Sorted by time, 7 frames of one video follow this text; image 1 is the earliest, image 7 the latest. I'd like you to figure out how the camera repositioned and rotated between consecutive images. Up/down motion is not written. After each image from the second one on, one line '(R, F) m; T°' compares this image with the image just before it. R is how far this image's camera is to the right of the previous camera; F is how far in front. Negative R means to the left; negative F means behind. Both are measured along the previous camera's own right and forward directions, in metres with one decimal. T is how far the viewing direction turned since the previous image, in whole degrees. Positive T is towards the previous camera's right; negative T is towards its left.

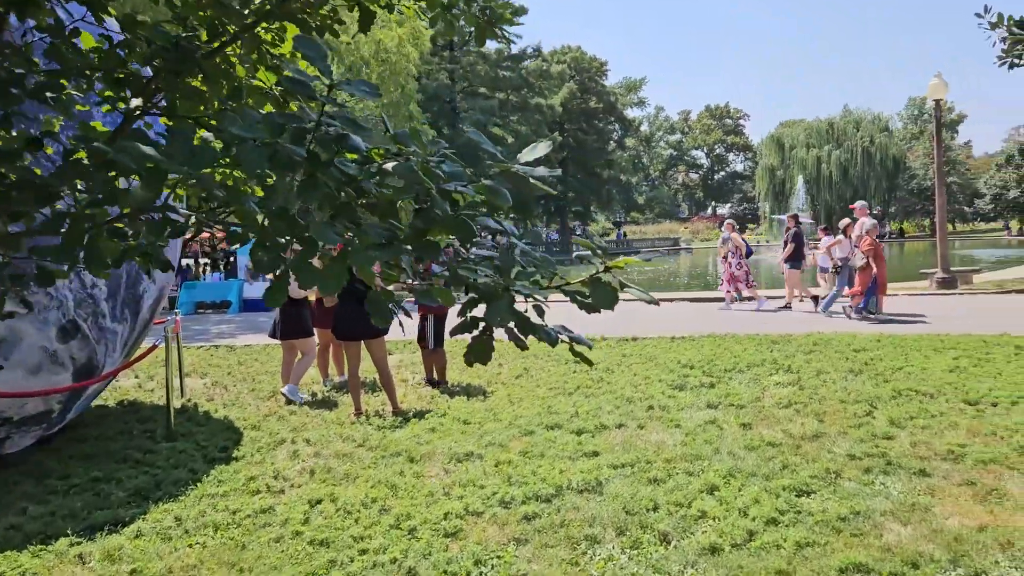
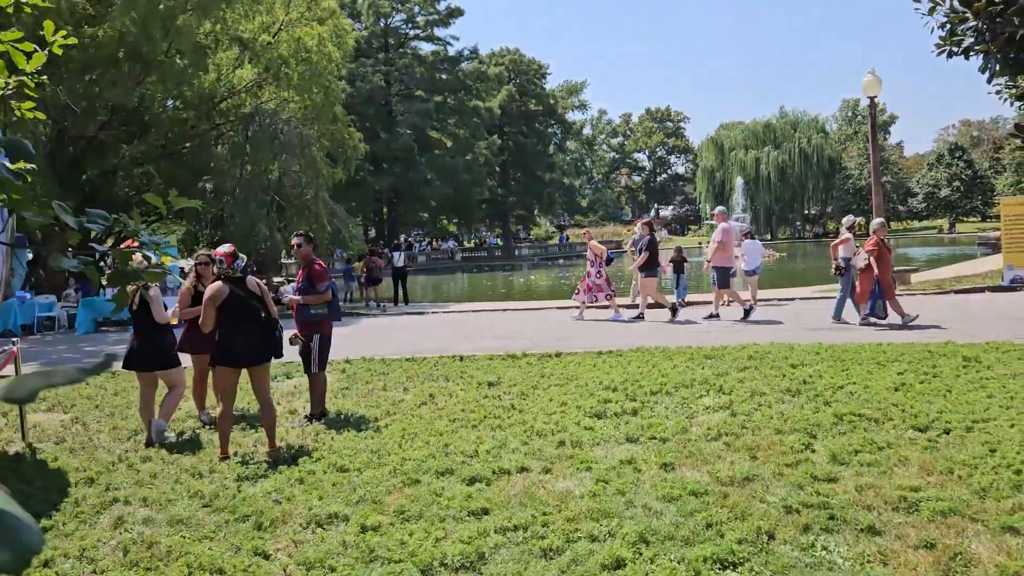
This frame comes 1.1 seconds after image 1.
(+0.5, +1.0) m; +4°
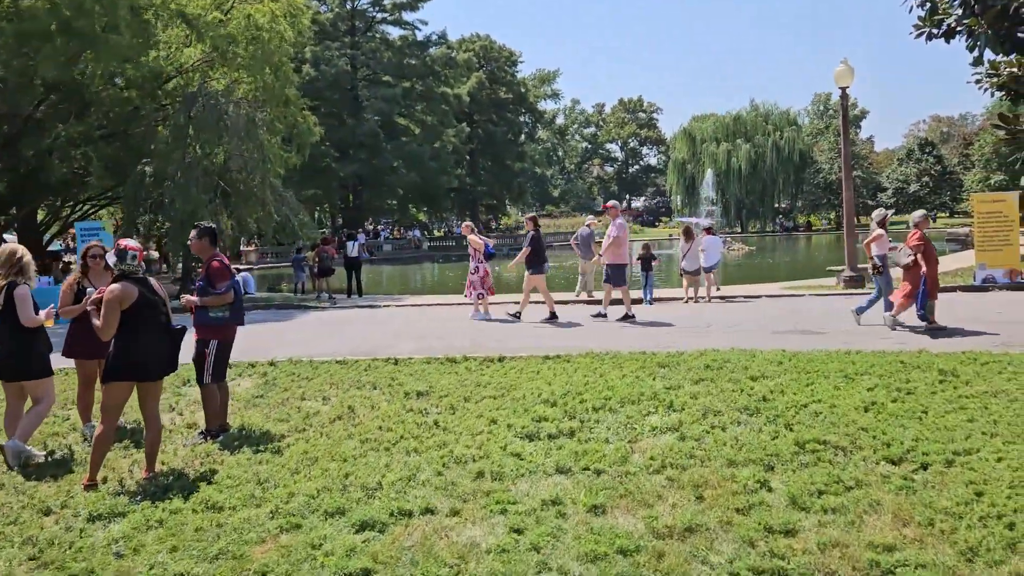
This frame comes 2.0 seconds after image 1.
(+0.4, +0.9) m; +2°
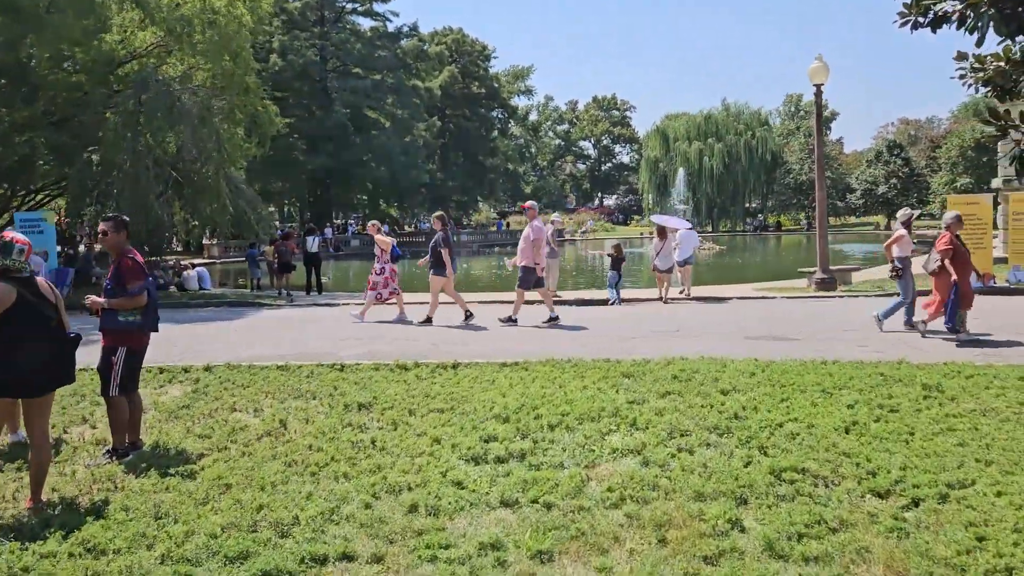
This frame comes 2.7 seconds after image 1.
(+0.2, +0.6) m; +2°
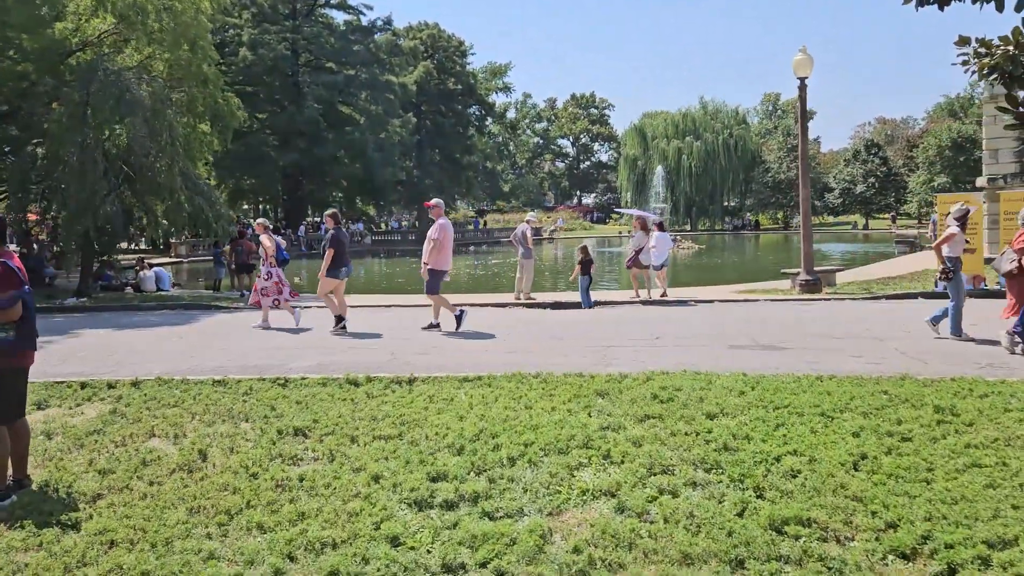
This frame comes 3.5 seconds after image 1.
(+0.2, +0.8) m; +1°
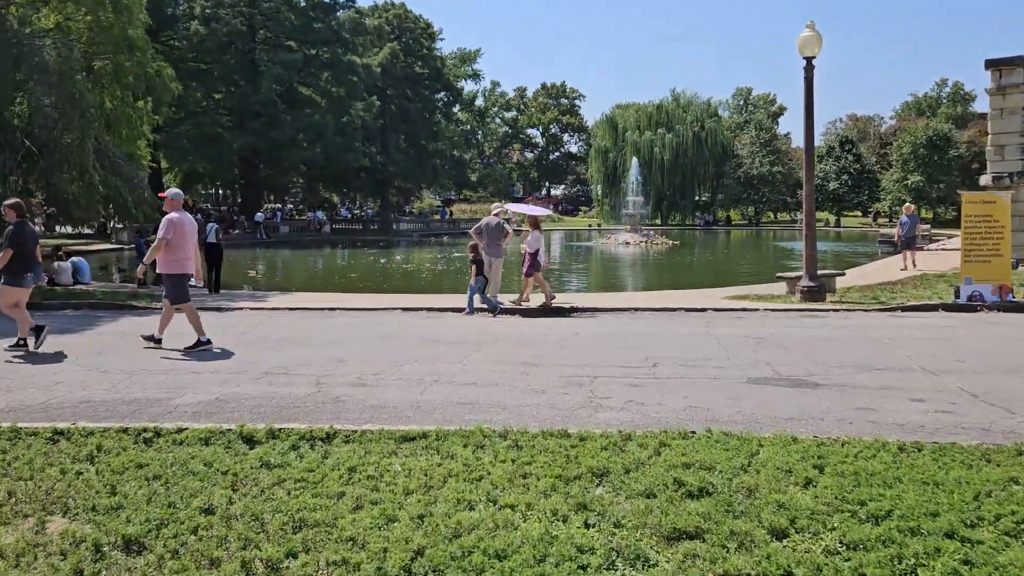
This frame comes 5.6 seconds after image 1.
(0.0, +2.2) m; +2°
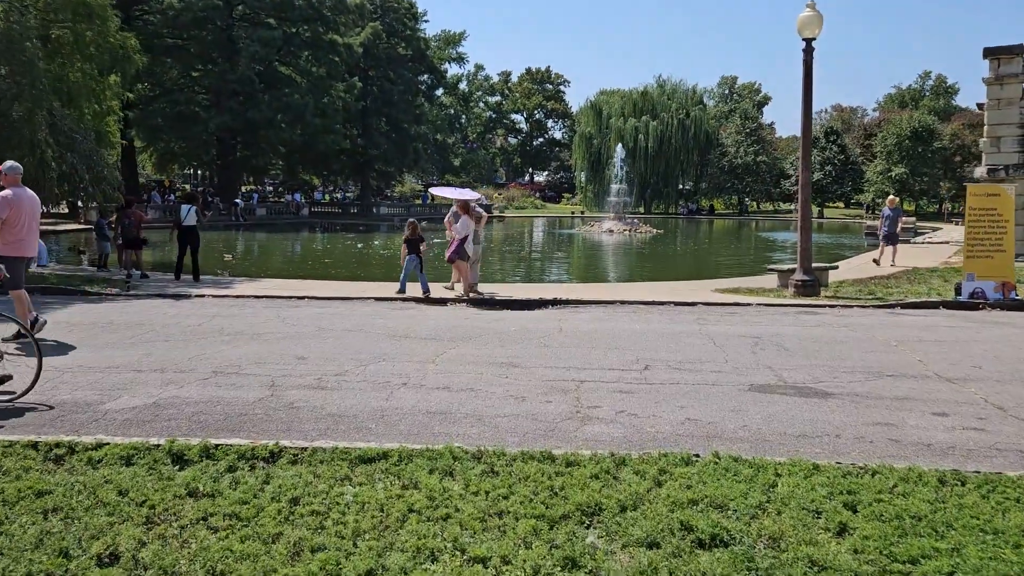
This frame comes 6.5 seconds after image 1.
(0.0, +0.8) m; +1°
